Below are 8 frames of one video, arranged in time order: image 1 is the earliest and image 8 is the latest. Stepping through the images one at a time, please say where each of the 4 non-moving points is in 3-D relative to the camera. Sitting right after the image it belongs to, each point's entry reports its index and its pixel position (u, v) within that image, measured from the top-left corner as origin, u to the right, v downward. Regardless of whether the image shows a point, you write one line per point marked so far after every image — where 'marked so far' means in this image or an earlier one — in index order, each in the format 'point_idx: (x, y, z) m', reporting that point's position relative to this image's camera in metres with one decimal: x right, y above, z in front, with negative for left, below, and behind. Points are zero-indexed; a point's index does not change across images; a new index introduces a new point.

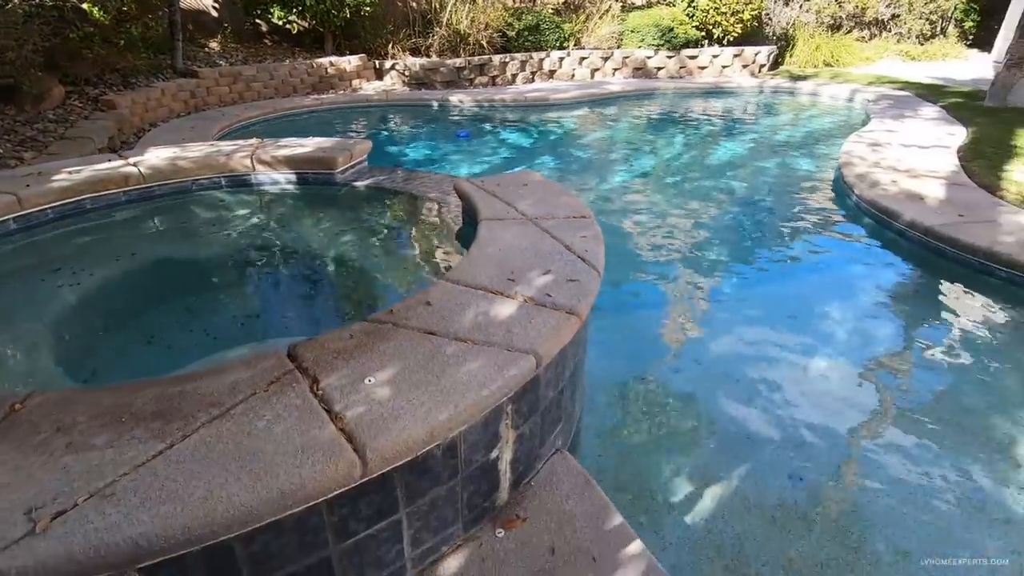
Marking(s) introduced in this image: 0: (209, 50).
0: (-5.3, +4.2, +9.6) m
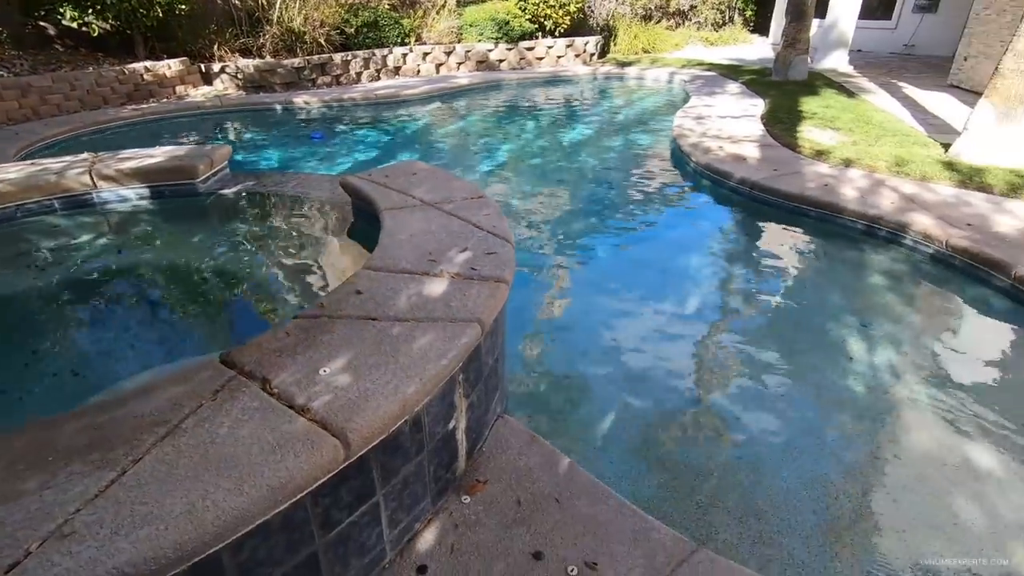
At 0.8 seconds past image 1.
0: (-7.9, +3.4, +8.0) m
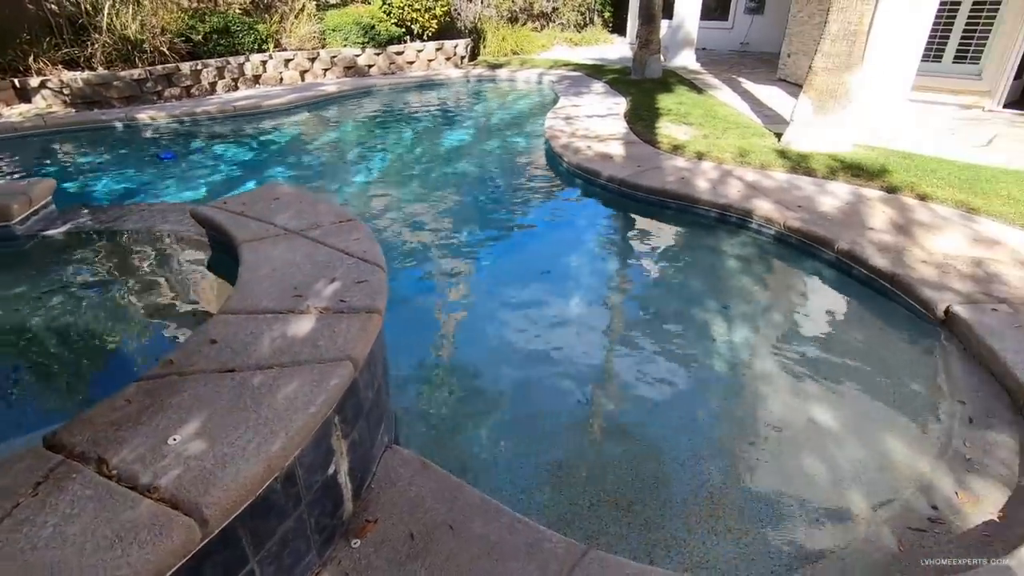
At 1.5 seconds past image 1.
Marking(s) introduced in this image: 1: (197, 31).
0: (-9.6, +2.4, +6.4) m
1: (-6.0, +4.9, +10.3) m
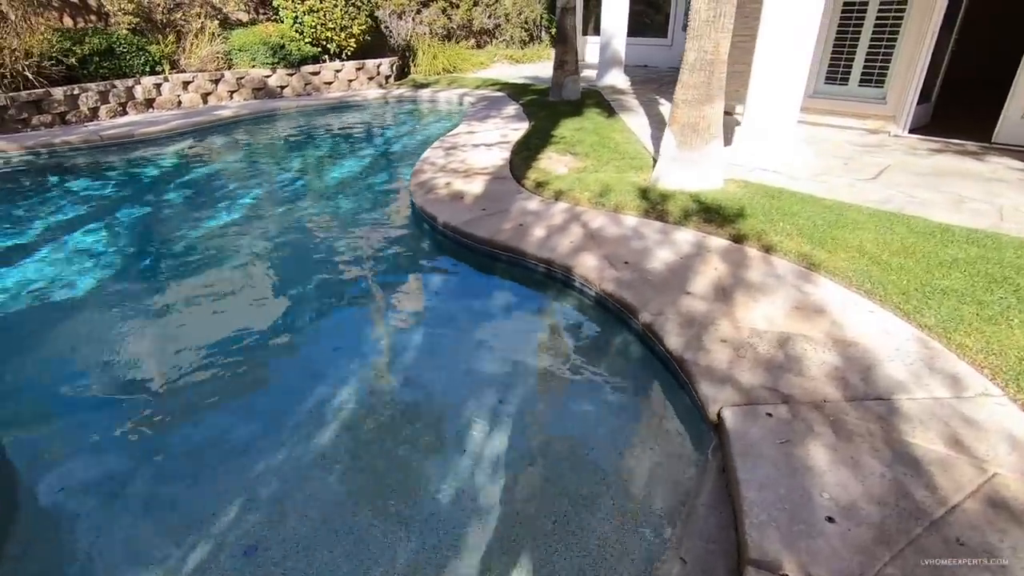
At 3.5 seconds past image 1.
0: (-11.2, +1.7, +5.5) m
1: (-7.8, +4.2, +9.6) m
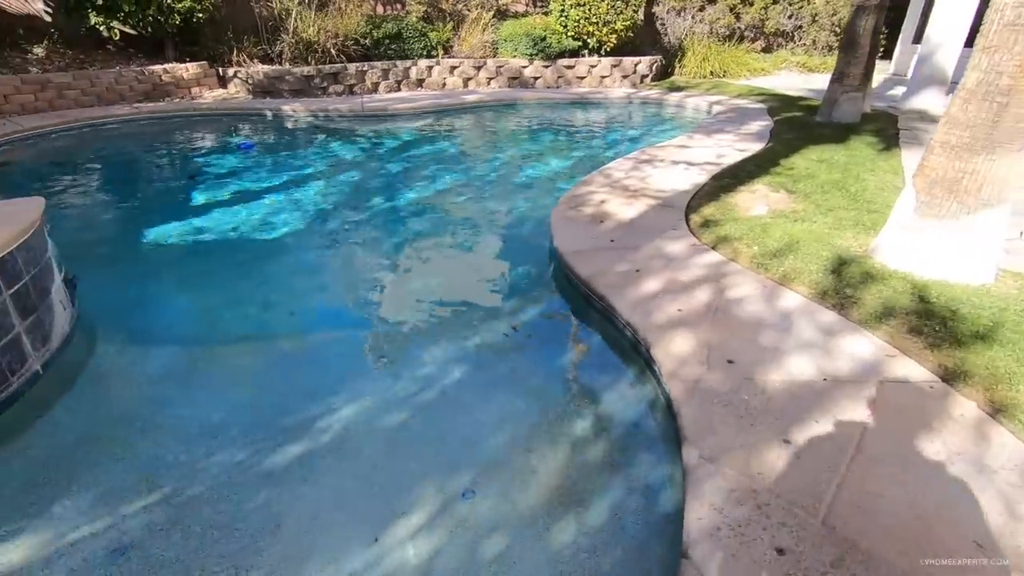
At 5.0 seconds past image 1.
0: (-8.3, +4.0, +9.3) m
1: (-3.0, +5.3, +11.3) m
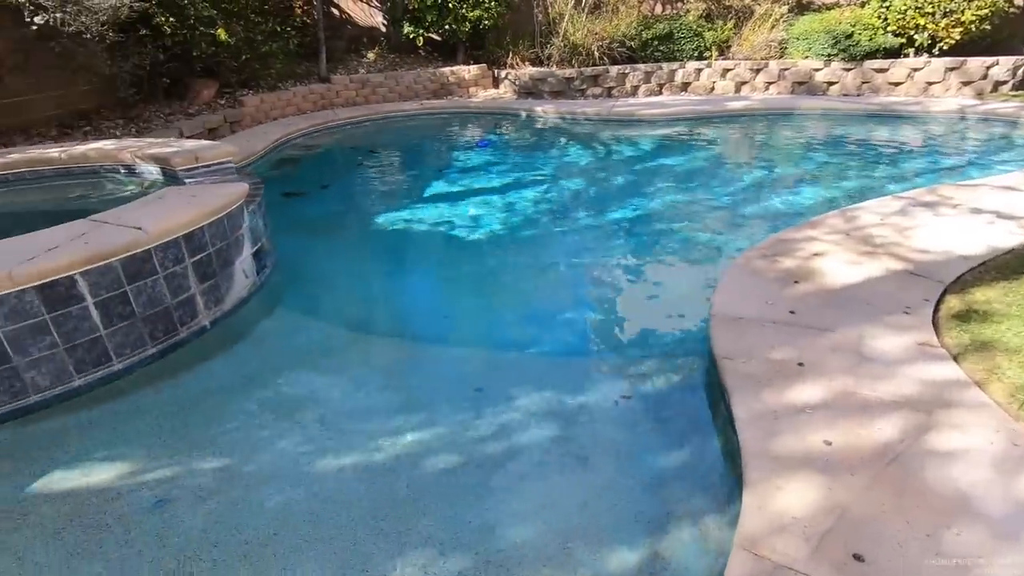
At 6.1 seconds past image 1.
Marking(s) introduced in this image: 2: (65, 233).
0: (-3.2, +4.9, +11.6) m
1: (+2.6, +5.1, +10.9) m
2: (-2.4, +0.3, +2.9) m
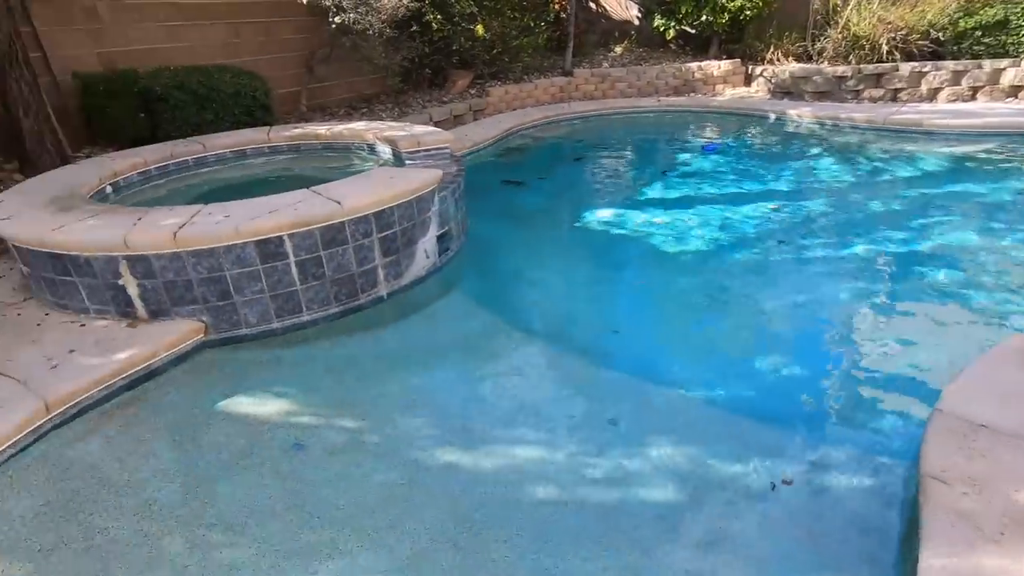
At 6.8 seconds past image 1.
0: (+2.1, +5.0, +11.5) m
1: (+7.1, +4.2, +8.6) m
2: (-1.5, +0.5, +3.4) m
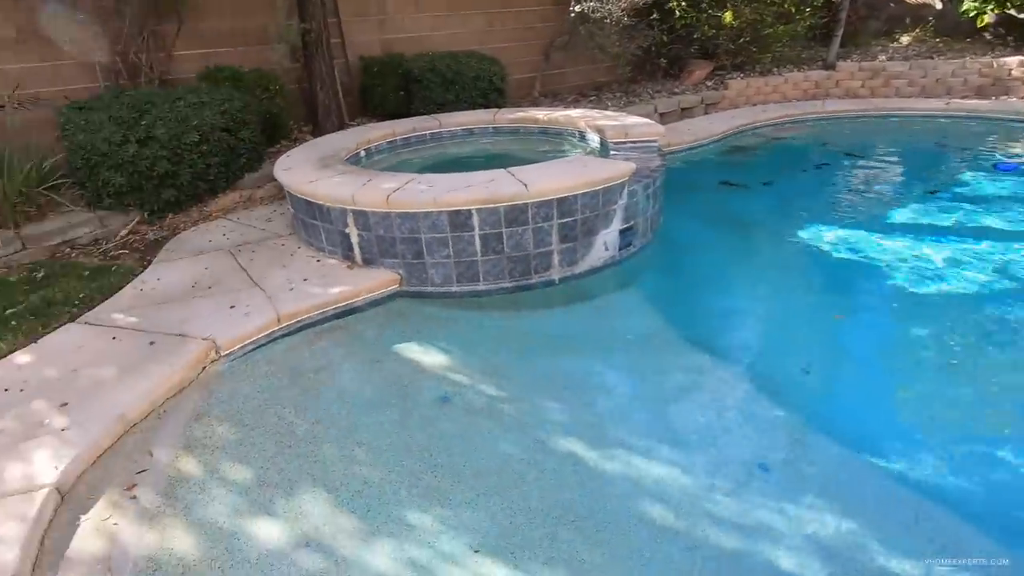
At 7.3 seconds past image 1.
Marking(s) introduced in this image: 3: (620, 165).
0: (+6.9, +4.4, +9.7) m
1: (+10.2, +2.7, +5.1) m
2: (-0.2, +0.7, +3.7) m
3: (+0.8, +0.9, +3.9) m
